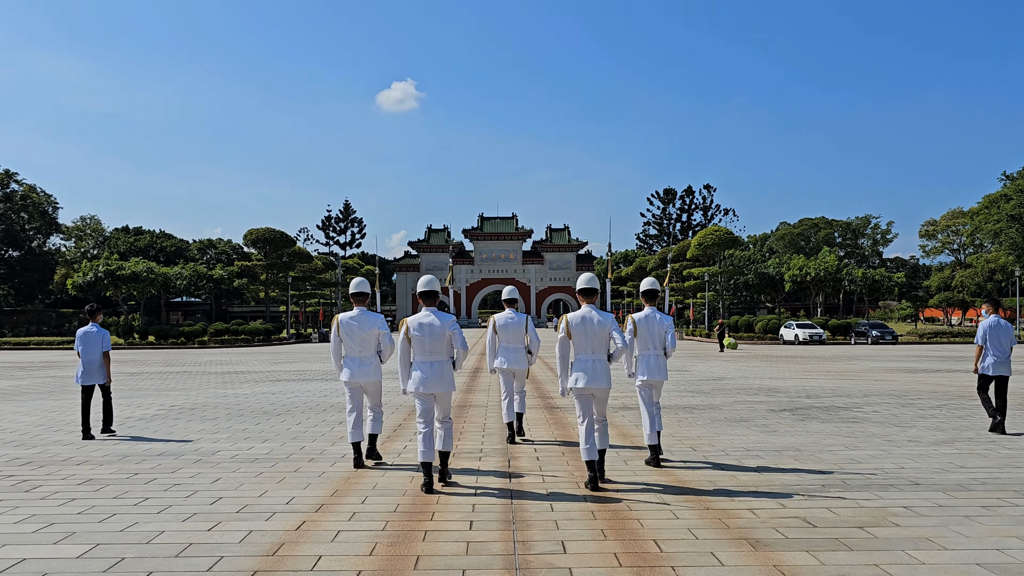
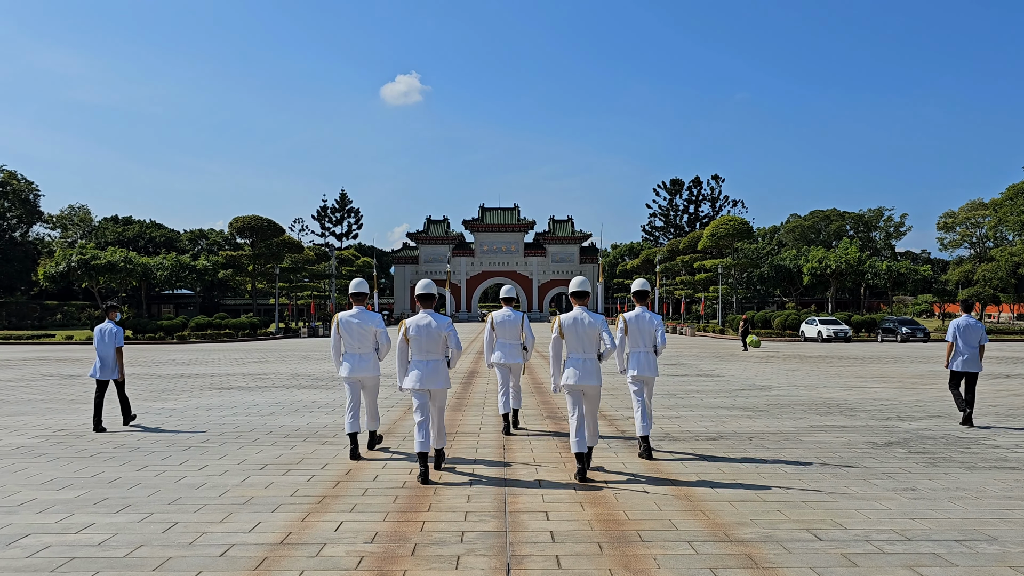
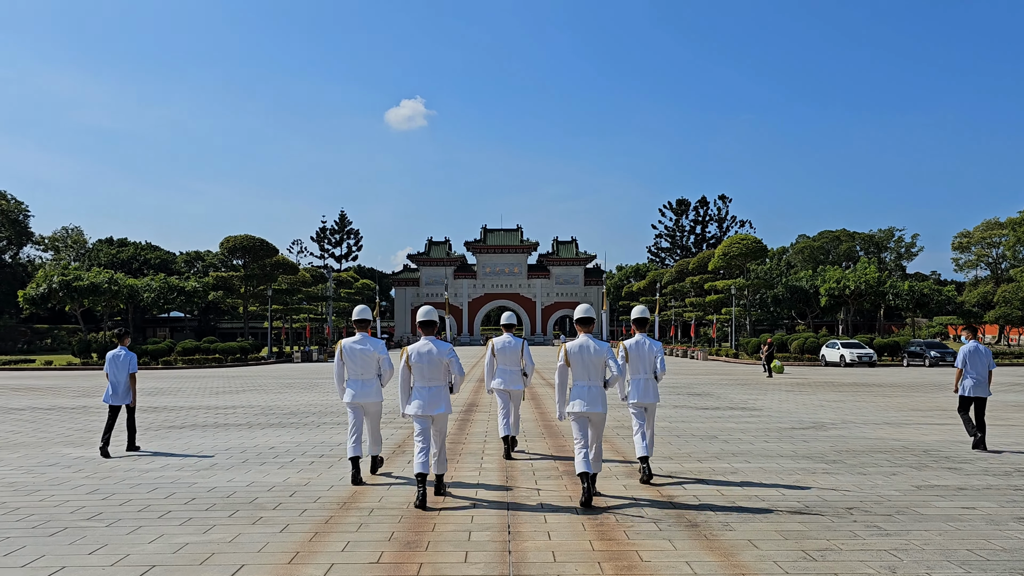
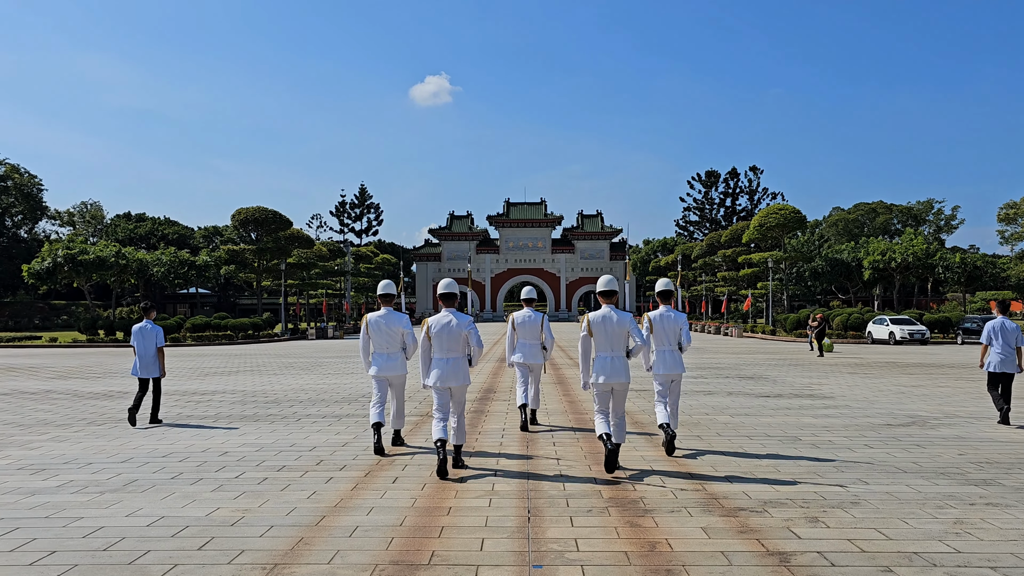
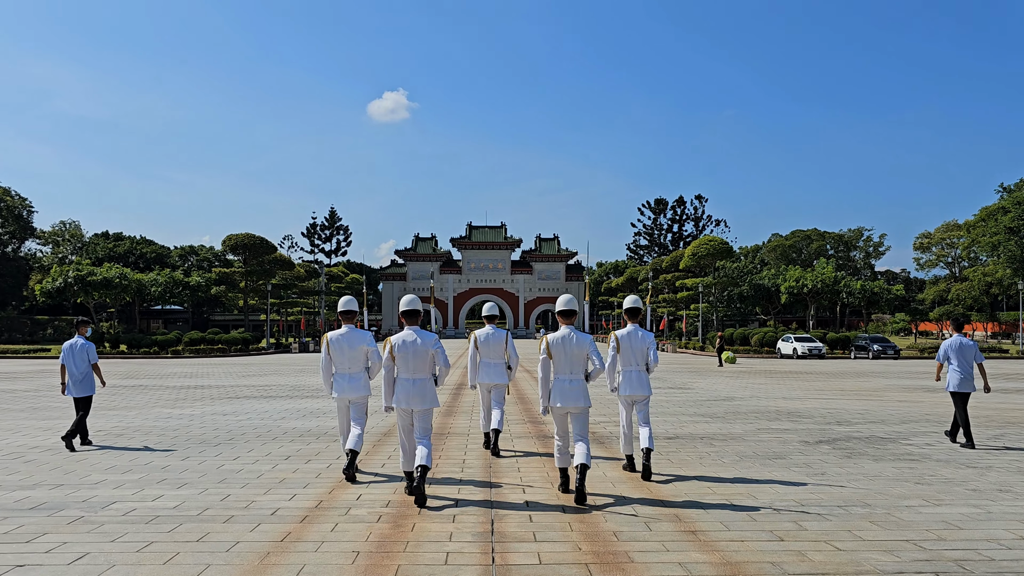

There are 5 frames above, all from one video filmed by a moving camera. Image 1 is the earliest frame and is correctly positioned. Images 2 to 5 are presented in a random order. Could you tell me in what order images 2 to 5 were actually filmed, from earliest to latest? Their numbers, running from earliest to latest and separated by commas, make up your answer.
5, 2, 3, 4
